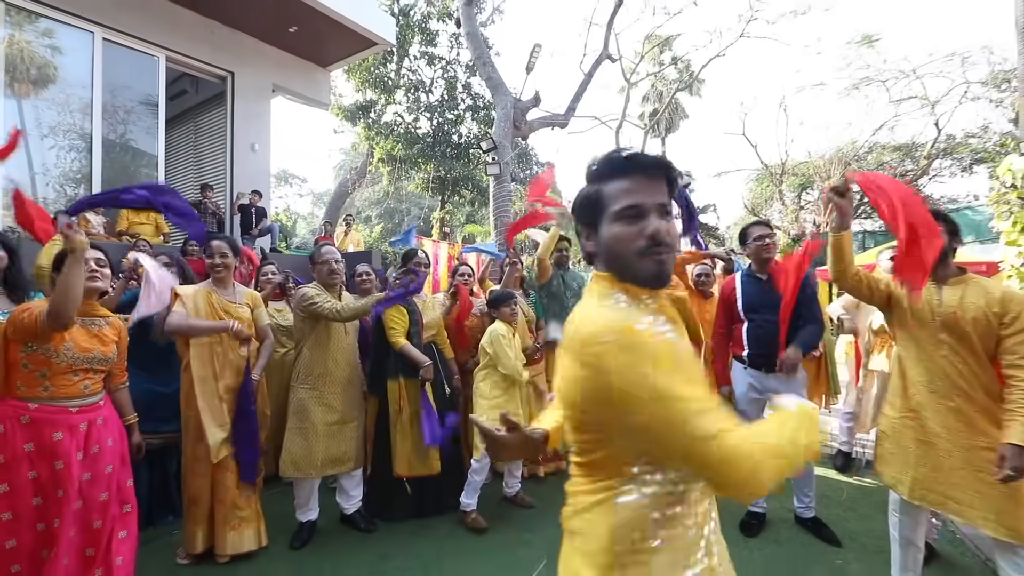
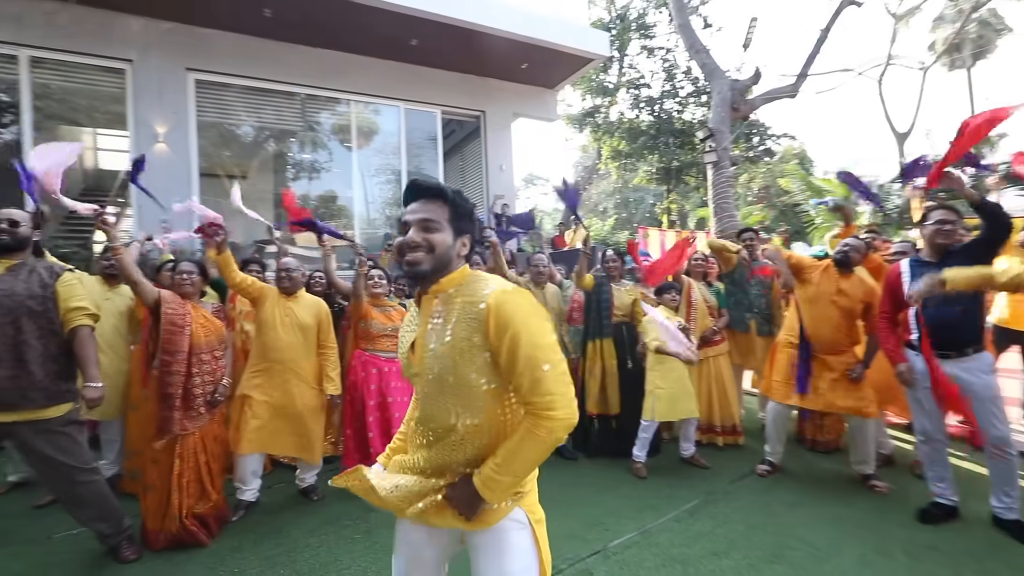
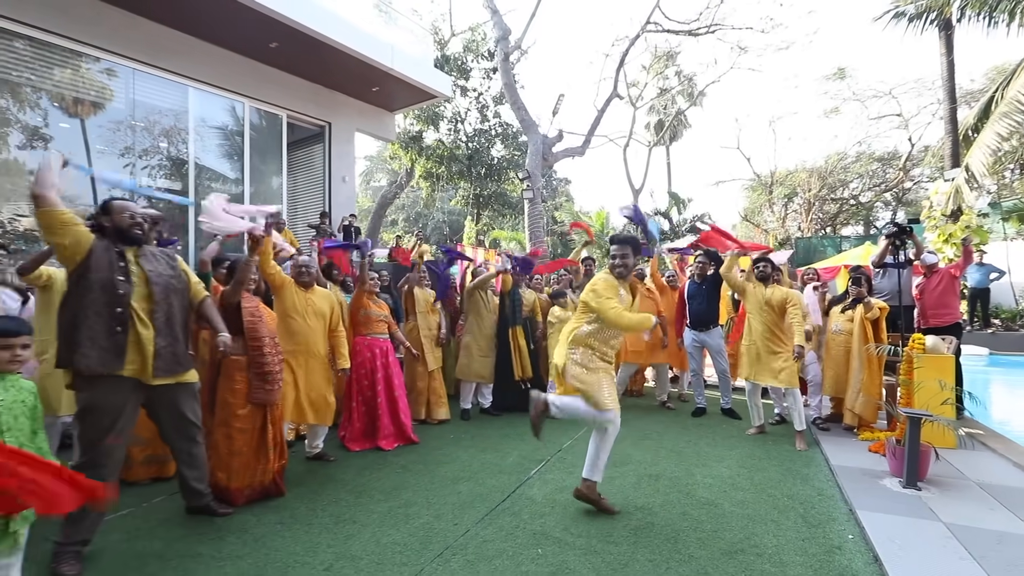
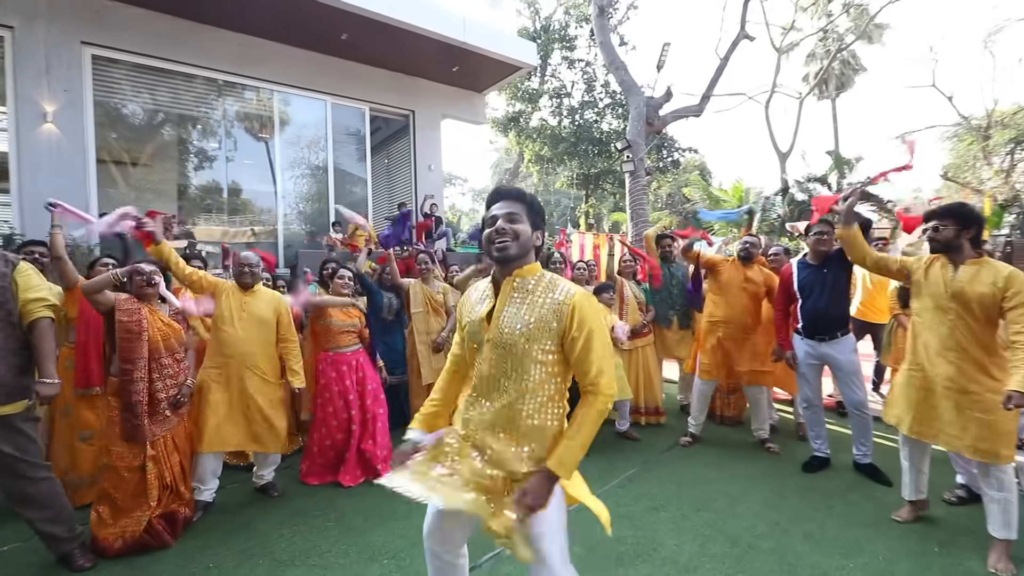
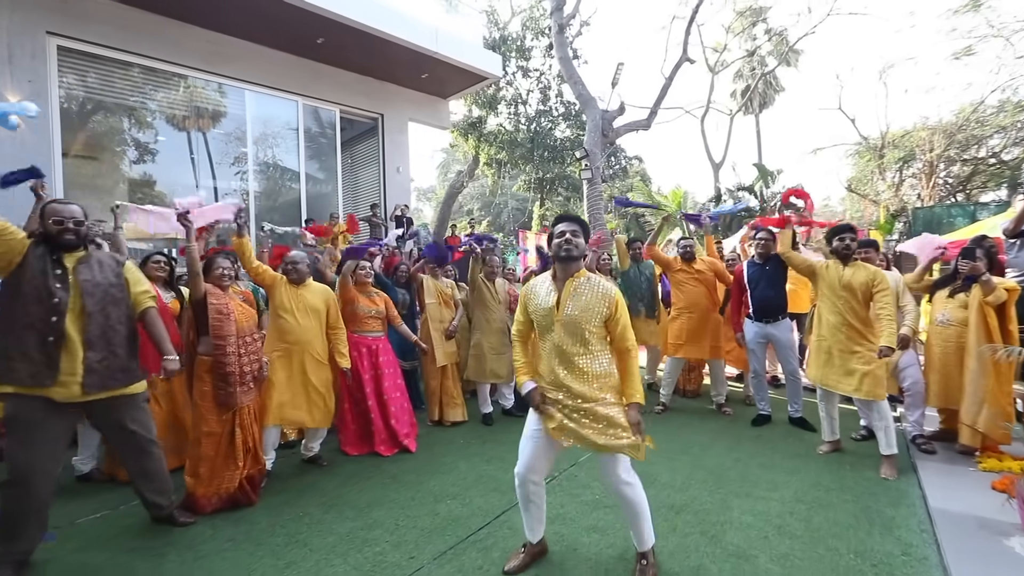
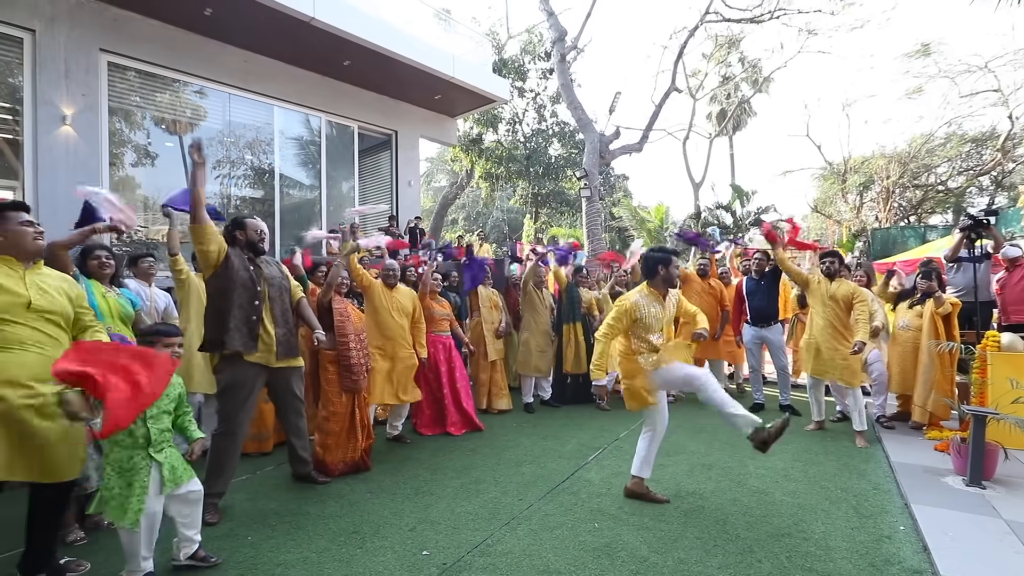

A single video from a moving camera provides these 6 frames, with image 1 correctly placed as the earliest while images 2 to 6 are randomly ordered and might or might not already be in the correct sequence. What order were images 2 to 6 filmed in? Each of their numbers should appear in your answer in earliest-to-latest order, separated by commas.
3, 6, 5, 4, 2
